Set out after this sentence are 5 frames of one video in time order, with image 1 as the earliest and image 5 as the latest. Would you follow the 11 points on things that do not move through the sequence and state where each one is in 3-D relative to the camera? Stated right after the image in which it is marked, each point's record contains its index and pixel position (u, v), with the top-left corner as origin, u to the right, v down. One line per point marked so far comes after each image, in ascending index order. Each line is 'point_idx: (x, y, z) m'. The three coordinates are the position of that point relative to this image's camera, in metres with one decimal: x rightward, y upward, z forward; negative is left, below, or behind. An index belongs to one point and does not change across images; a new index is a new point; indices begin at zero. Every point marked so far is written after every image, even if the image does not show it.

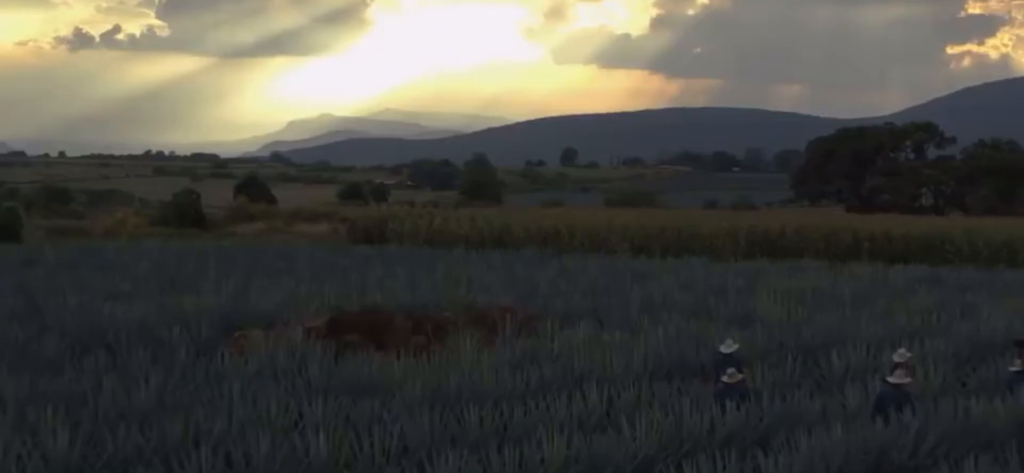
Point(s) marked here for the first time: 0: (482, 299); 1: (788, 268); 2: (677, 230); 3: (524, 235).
0: (-0.1, -0.3, +6.9) m
1: (+1.7, -0.2, +9.7) m
2: (+1.6, 0.0, +14.7) m
3: (0.0, -0.1, +15.0) m
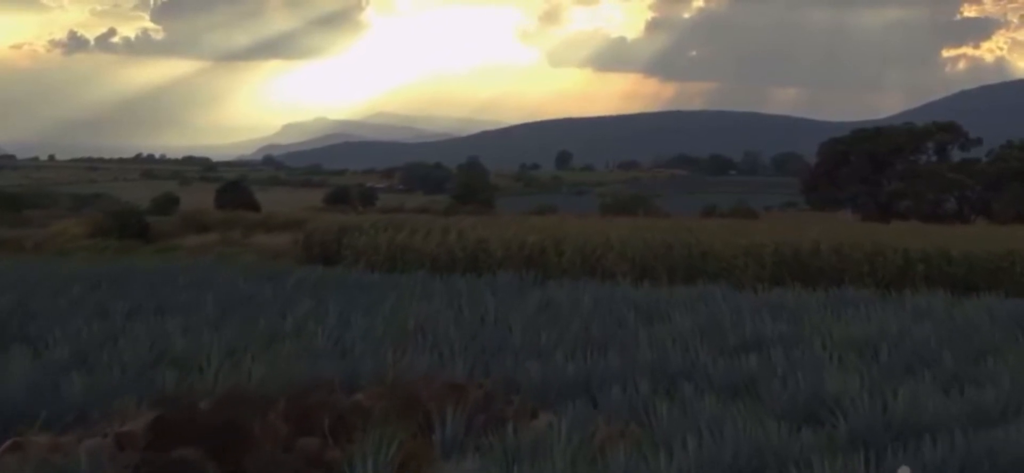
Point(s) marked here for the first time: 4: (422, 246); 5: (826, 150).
0: (-0.3, -0.4, +4.8) m
1: (+1.6, -0.3, +7.6) m
2: (+1.4, -0.1, +12.6) m
3: (-0.1, -0.2, +12.9) m
4: (-0.9, -0.1, +13.1) m
5: (+3.6, +1.0, +18.0) m
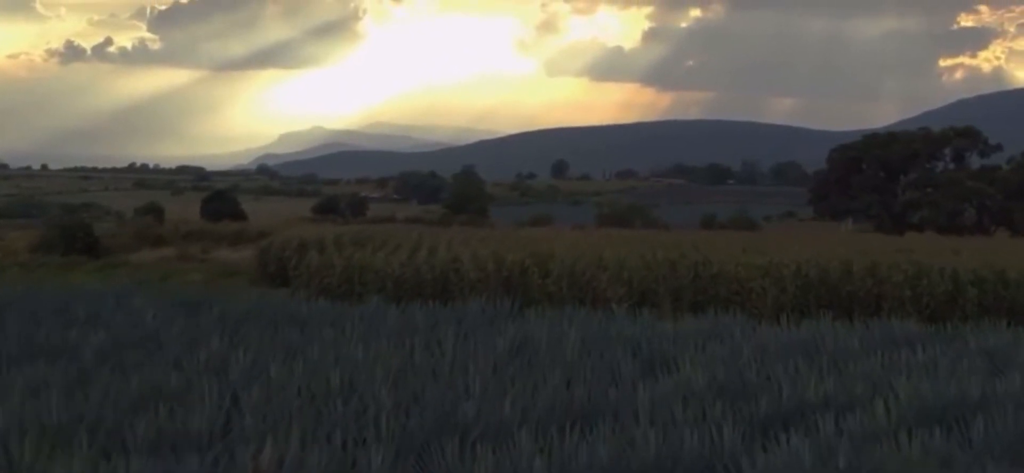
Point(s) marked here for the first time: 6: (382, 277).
0: (-0.4, -0.5, +3.3) m
1: (+1.5, -0.4, +6.1) m
2: (+1.3, -0.2, +11.1) m
3: (-0.3, -0.3, +11.4) m
4: (-1.0, -0.2, +11.6) m
5: (+3.4, +0.8, +16.5) m
6: (-1.0, -0.3, +11.5) m
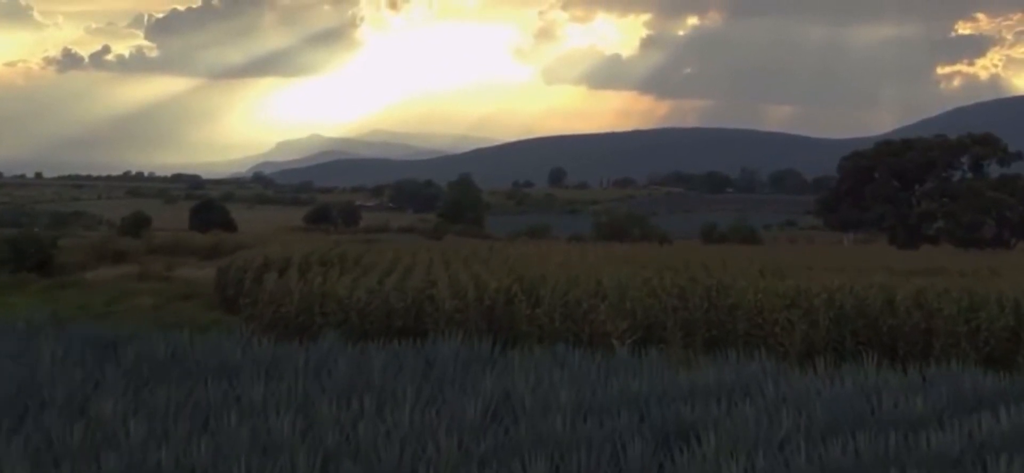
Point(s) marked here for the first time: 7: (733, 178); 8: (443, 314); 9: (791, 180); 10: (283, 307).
0: (-0.5, -0.6, +2.1) m
1: (+1.4, -0.5, +4.9) m
2: (+1.2, -0.3, +9.9) m
3: (-0.3, -0.5, +10.2) m
4: (-1.1, -0.4, +10.4) m
5: (+3.3, +0.7, +15.3) m
6: (-1.1, -0.4, +10.3) m
7: (+2.8, +0.7, +18.9) m
8: (-0.4, -0.5, +10.2) m
9: (+3.3, +0.7, +18.2) m
10: (-1.5, -0.5, +10.6) m
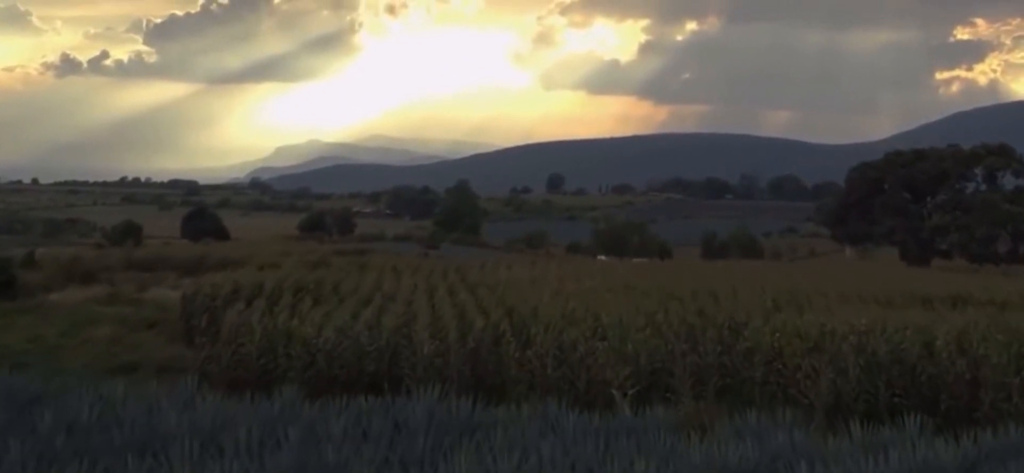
0: (-0.5, -0.7, +1.2) m
1: (+1.3, -0.6, +4.0) m
2: (+1.1, -0.5, +9.0) m
3: (-0.4, -0.6, +9.3) m
4: (-1.1, -0.5, +9.6) m
5: (+3.3, +0.5, +14.5) m
6: (-1.1, -0.6, +9.5) m
7: (+2.7, +0.5, +18.1) m
8: (-0.5, -0.6, +9.4) m
9: (+3.3, +0.5, +17.4) m
10: (-1.6, -0.6, +9.7) m
